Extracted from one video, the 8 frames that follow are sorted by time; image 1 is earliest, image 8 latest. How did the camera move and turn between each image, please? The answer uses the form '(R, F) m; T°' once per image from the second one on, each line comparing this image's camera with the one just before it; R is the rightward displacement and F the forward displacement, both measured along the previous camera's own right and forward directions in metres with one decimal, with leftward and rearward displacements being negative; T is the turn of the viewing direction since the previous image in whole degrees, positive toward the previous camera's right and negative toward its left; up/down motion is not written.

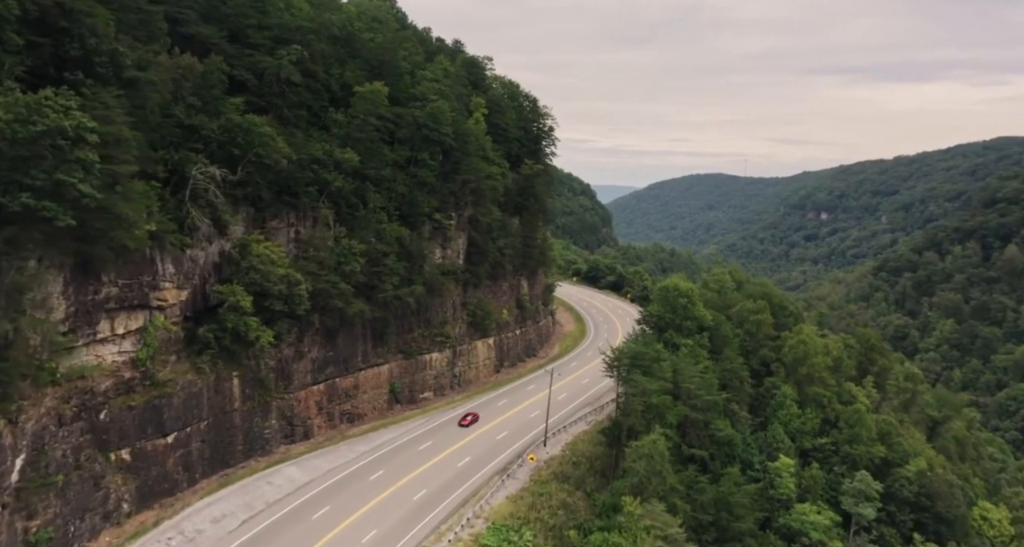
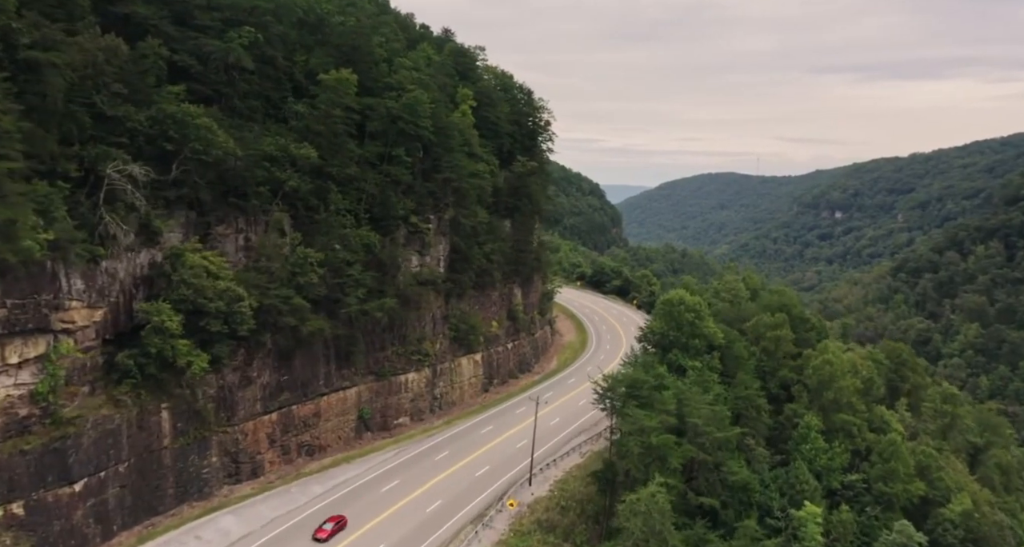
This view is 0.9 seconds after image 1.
(+1.5, +5.6) m; -1°
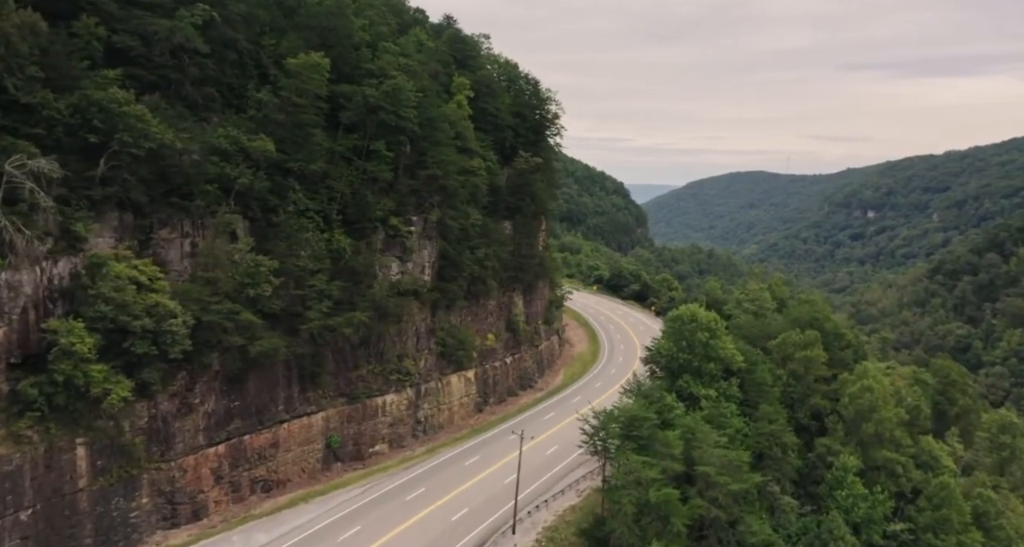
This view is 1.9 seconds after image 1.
(+1.8, +5.3) m; -2°
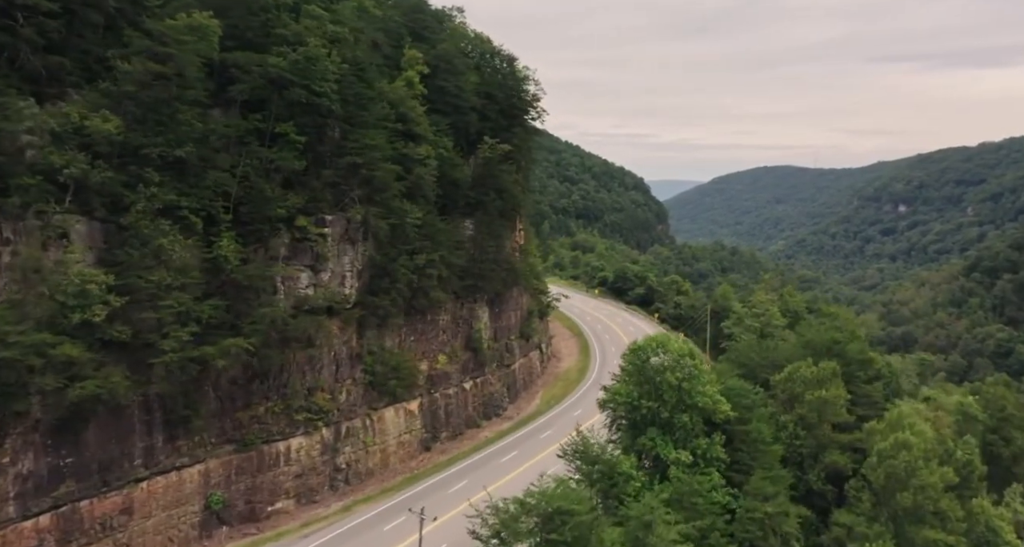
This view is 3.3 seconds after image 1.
(+3.6, +8.2) m; -2°
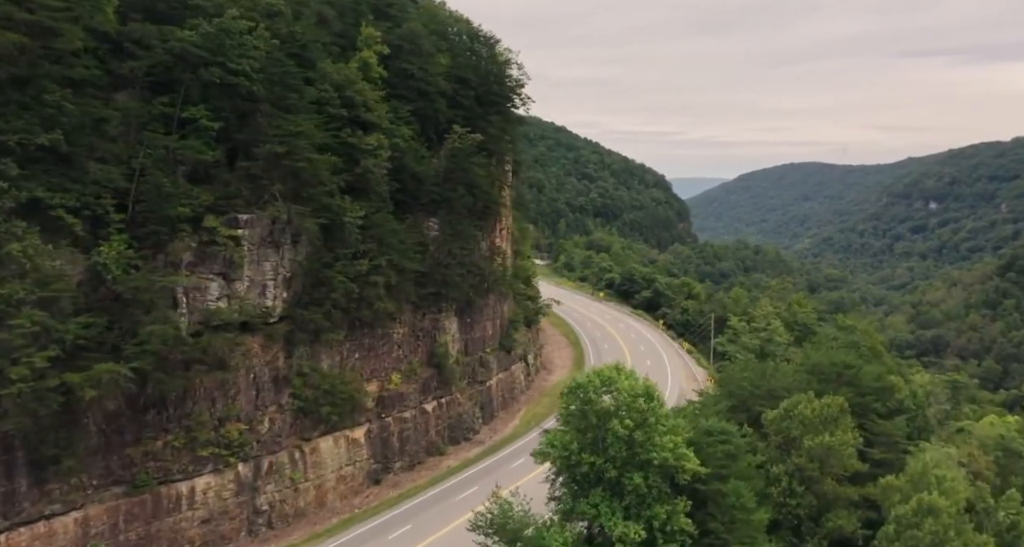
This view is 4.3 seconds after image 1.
(+2.7, +5.2) m; -2°
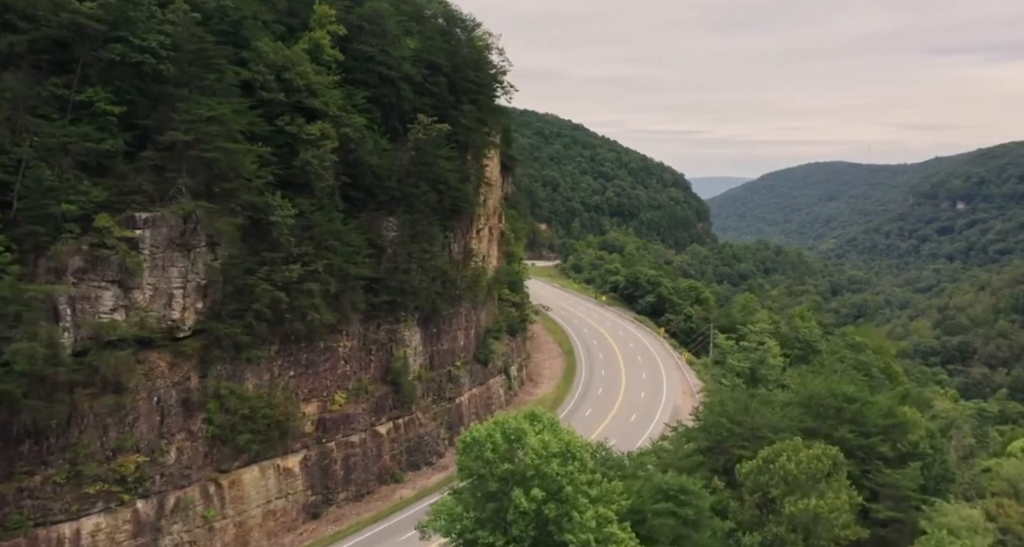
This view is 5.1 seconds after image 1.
(+2.4, +4.2) m; -2°
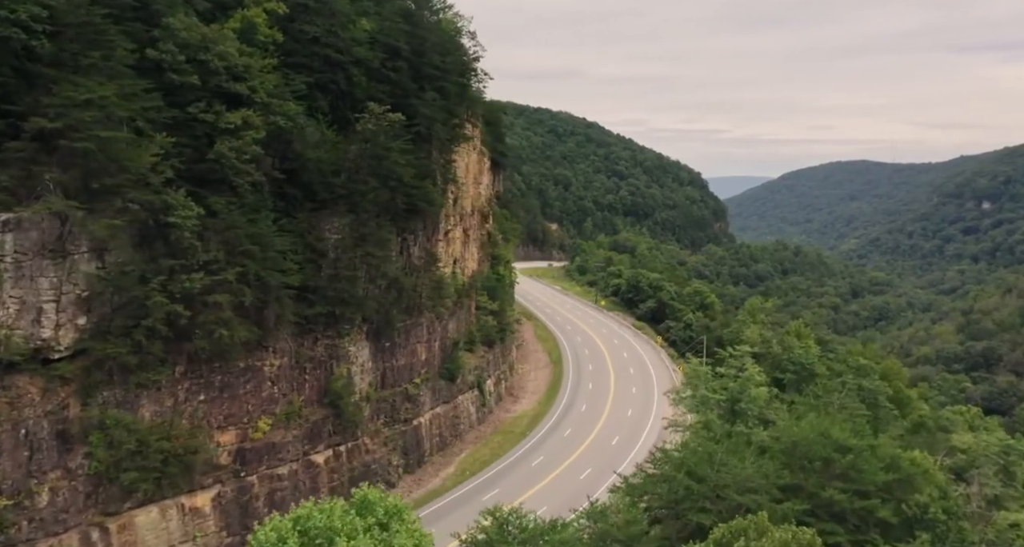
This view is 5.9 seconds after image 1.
(+2.4, +4.1) m; -1°
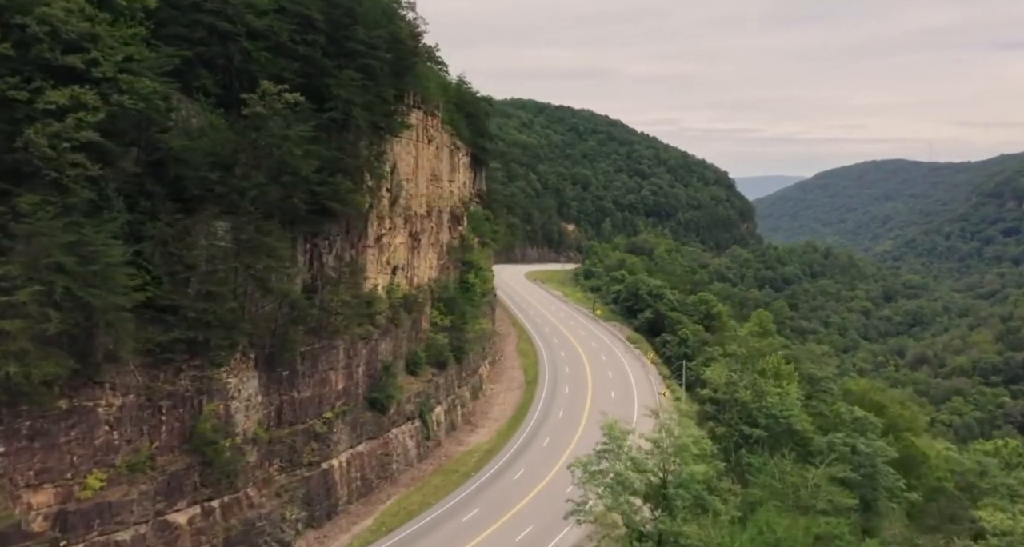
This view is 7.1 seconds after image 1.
(+3.6, +5.9) m; -2°
